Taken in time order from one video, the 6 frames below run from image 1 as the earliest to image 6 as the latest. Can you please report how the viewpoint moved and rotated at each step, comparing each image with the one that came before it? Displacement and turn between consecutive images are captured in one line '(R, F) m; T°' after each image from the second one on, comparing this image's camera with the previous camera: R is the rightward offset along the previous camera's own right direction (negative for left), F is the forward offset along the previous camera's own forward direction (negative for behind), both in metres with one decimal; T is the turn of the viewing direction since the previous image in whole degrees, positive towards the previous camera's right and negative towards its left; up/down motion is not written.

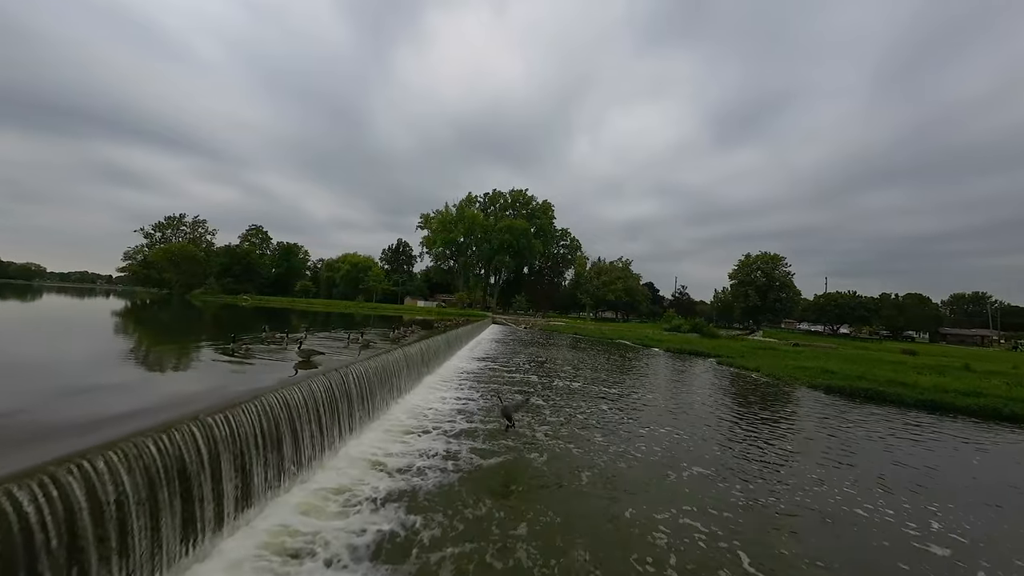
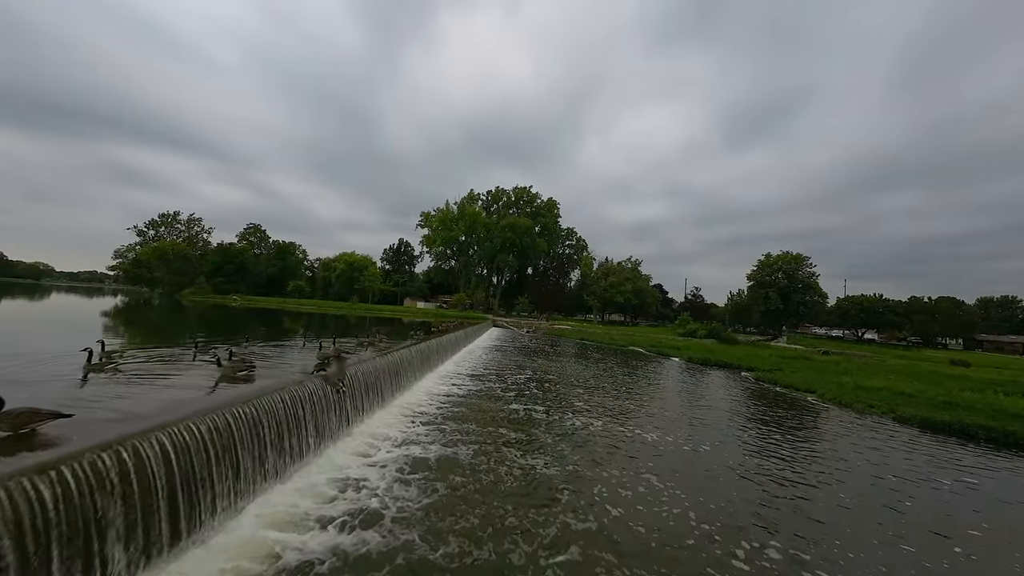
(+0.1, +3.2) m; 0°
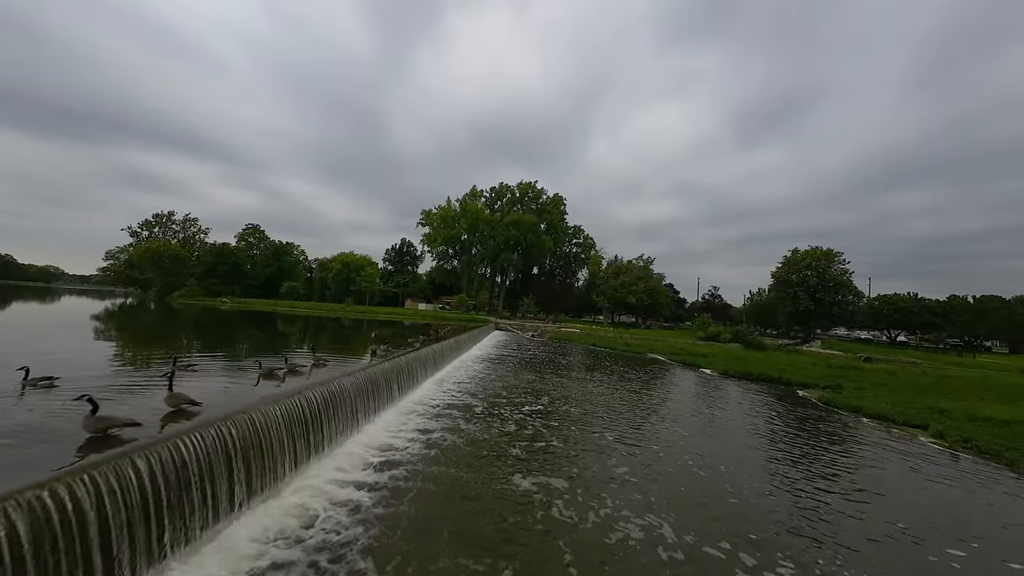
(+0.1, +3.4) m; -1°
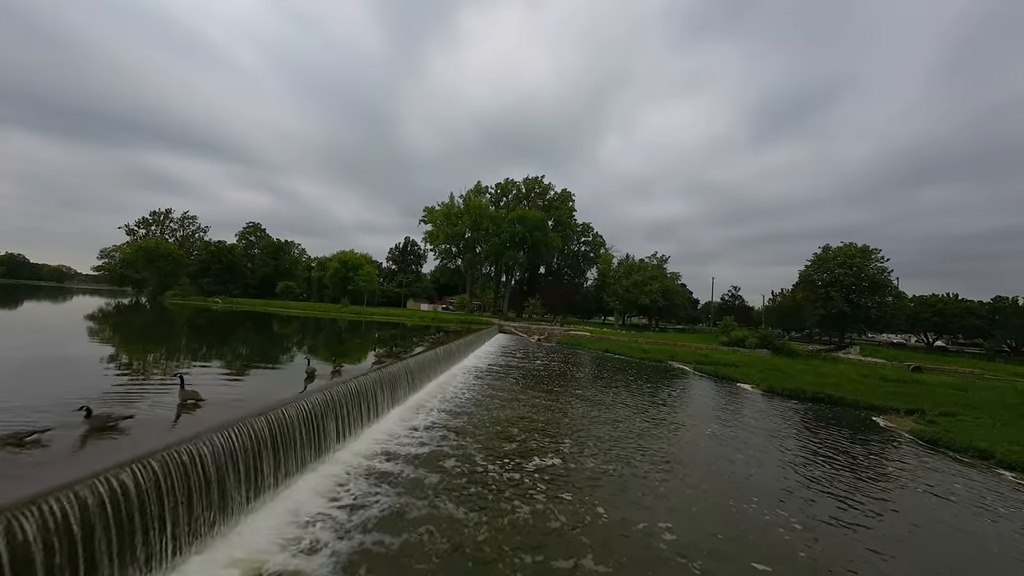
(+0.2, +3.2) m; -1°
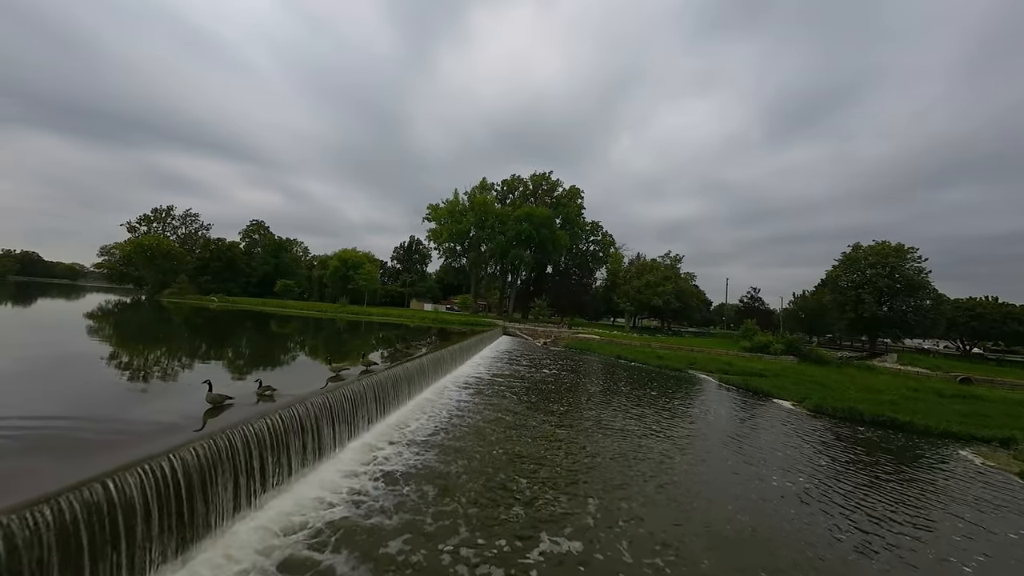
(+0.2, +2.4) m; -1°
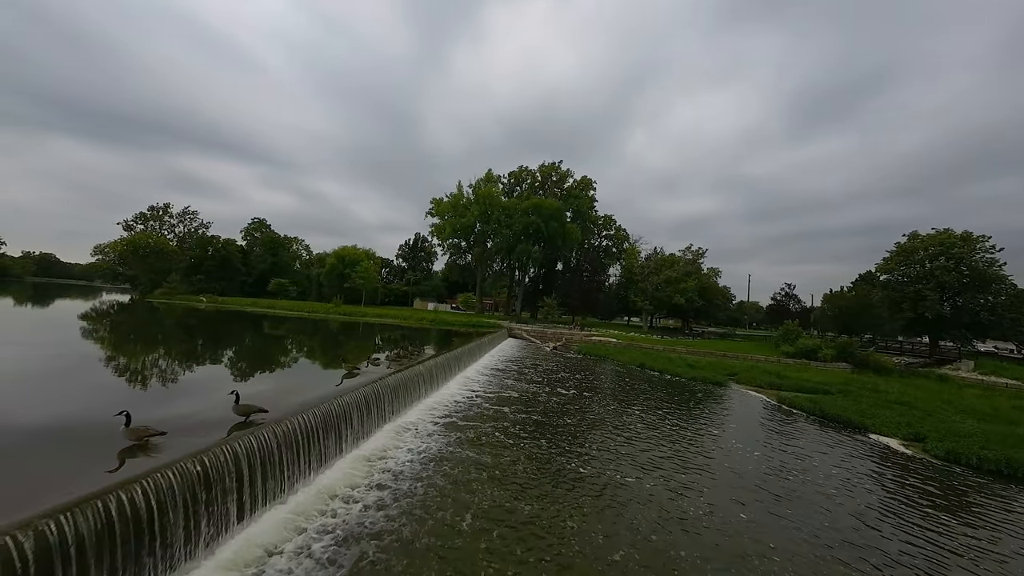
(+0.3, +4.0) m; -1°
